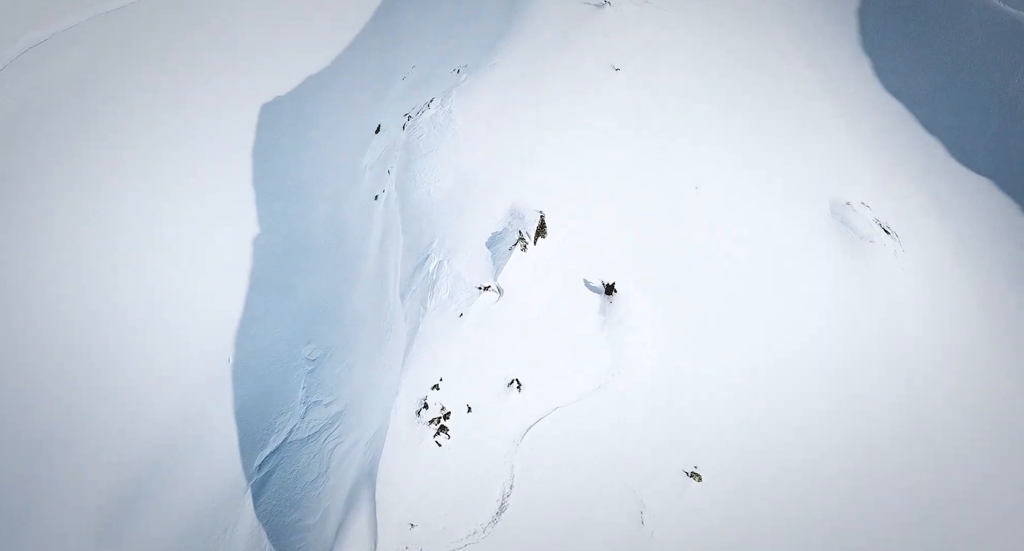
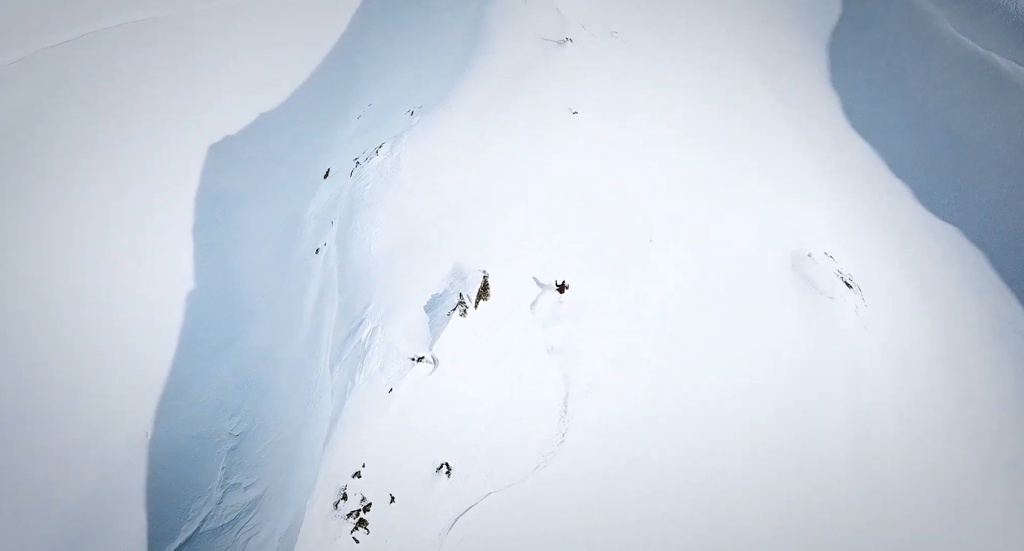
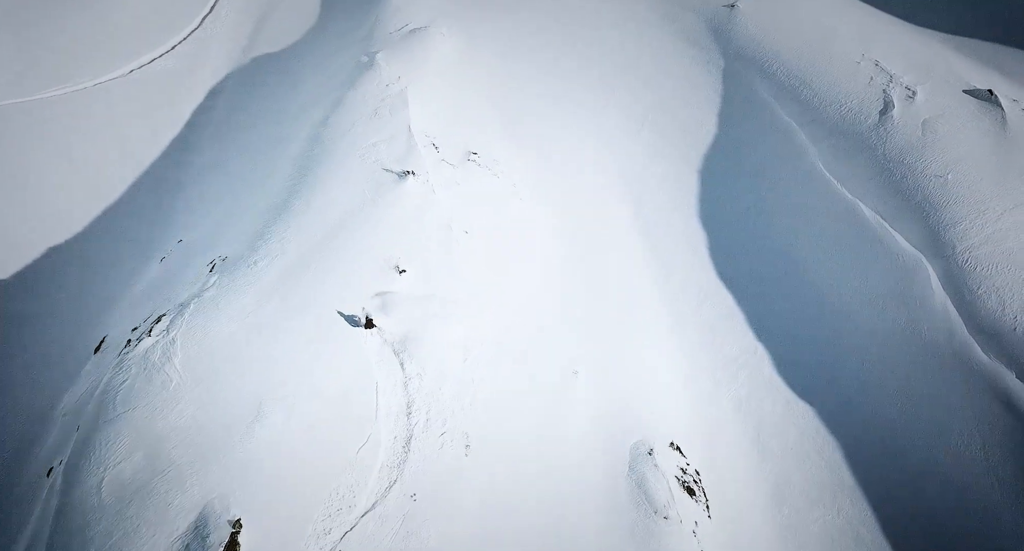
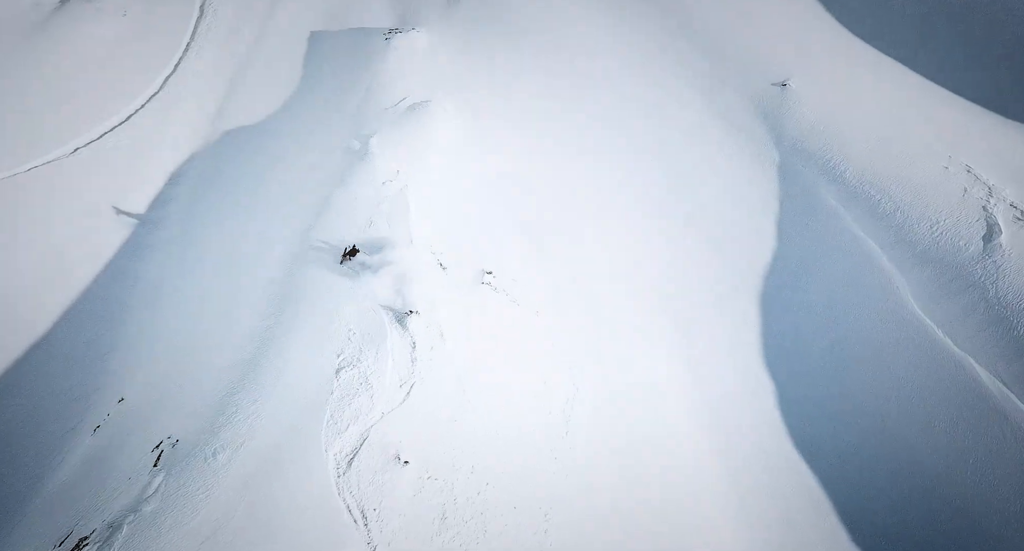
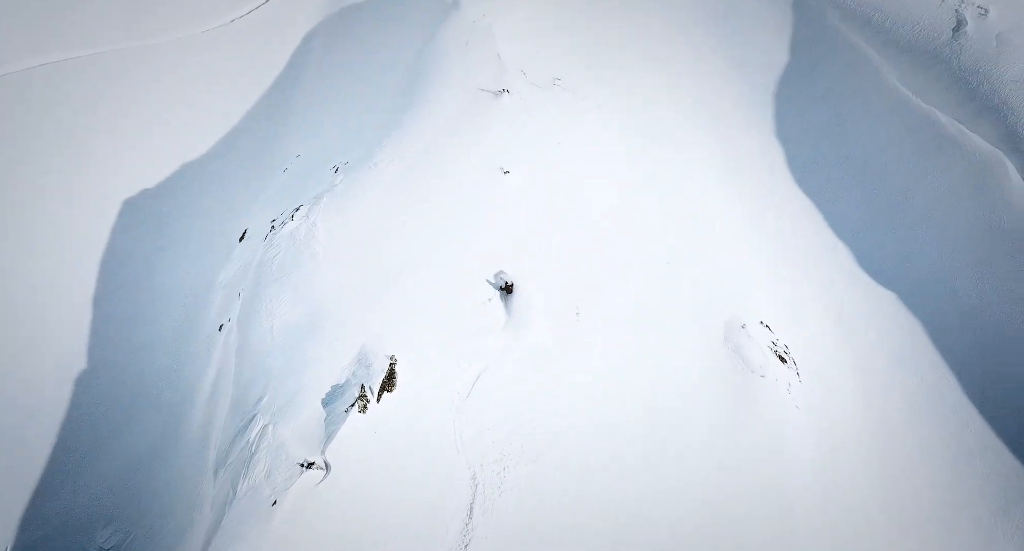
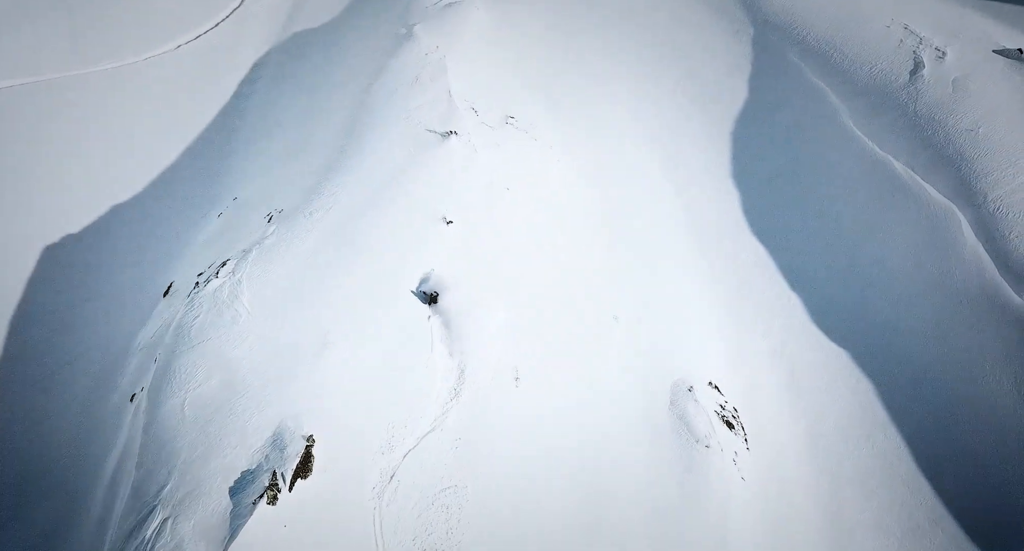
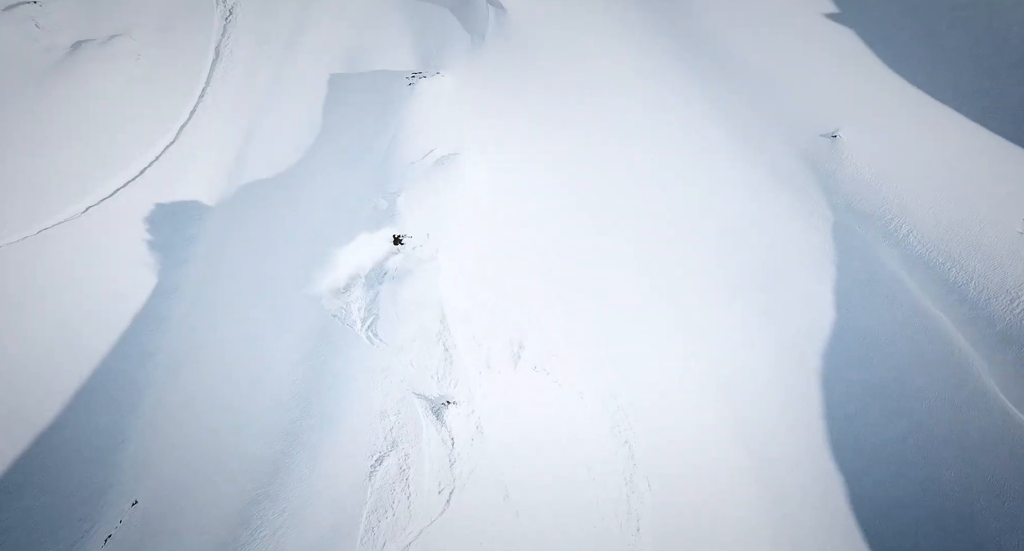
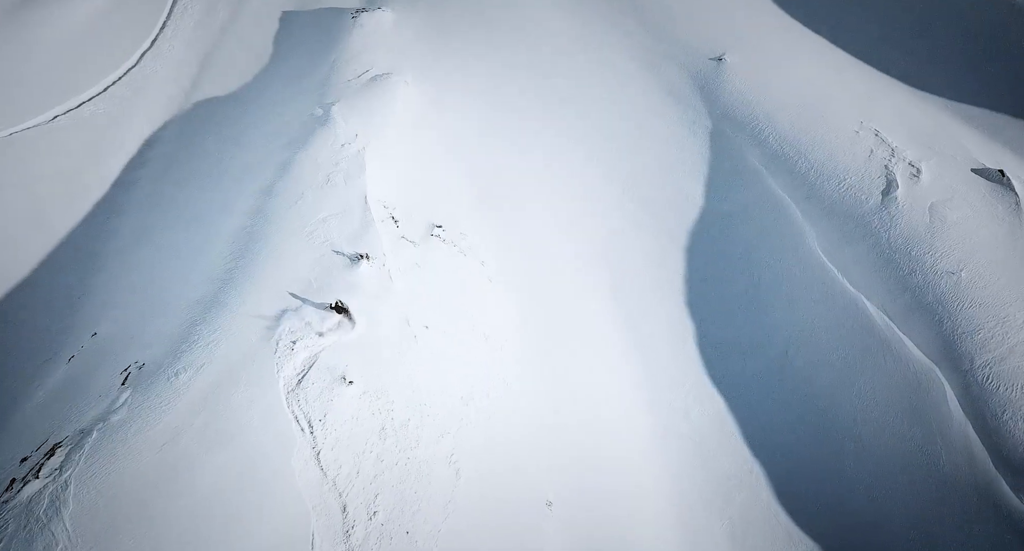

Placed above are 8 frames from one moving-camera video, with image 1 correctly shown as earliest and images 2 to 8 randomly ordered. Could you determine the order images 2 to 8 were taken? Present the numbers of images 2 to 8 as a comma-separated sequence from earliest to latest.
2, 5, 6, 3, 8, 4, 7
